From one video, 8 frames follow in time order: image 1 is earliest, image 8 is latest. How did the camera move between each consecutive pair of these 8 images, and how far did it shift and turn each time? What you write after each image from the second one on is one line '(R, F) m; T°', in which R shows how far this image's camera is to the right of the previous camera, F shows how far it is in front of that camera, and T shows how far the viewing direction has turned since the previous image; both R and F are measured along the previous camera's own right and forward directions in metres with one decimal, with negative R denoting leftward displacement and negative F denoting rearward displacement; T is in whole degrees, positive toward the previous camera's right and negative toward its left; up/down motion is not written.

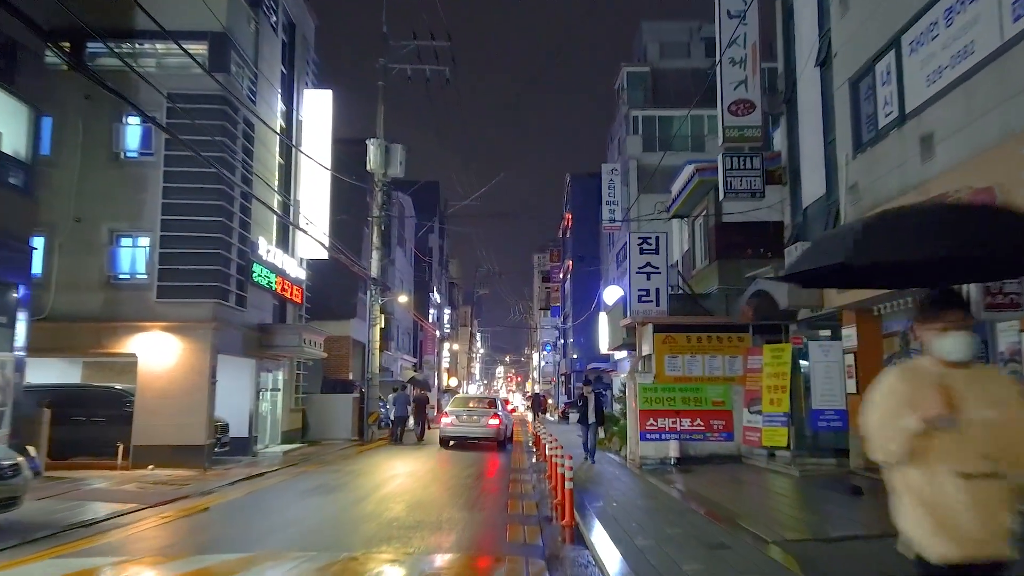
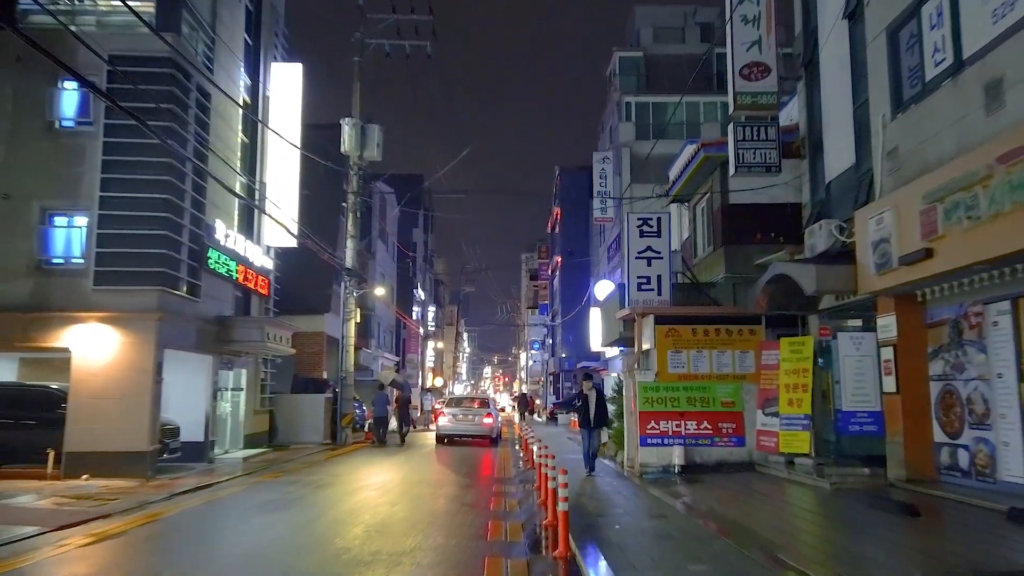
(+0.1, +1.9) m; +1°
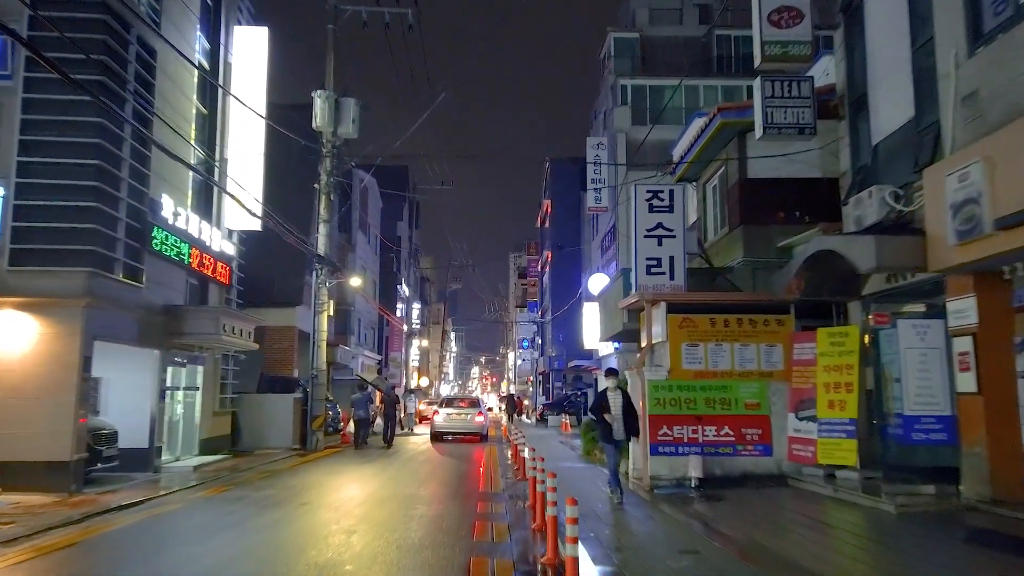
(0.0, +2.1) m; +1°
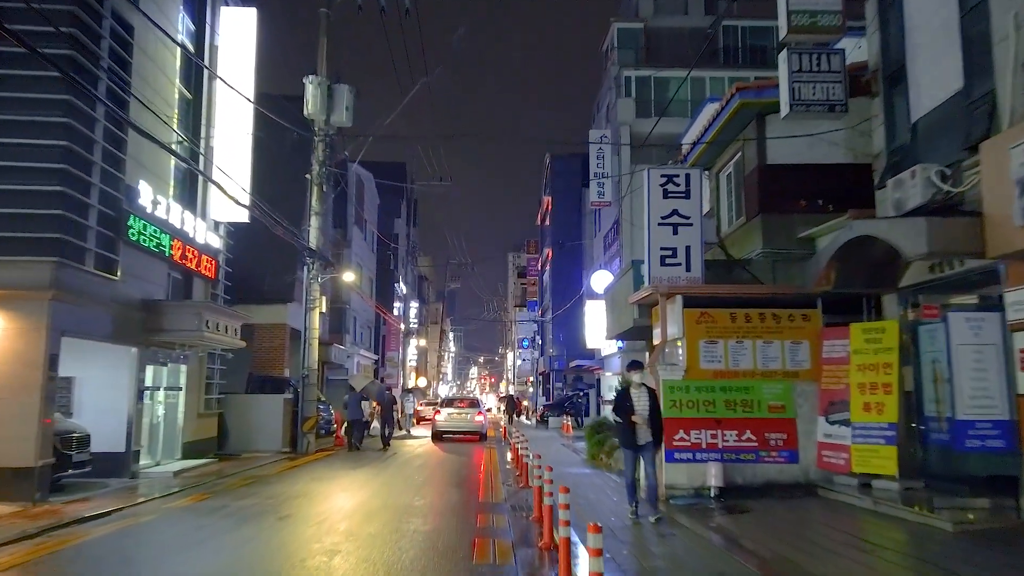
(-0.1, +1.0) m; 0°
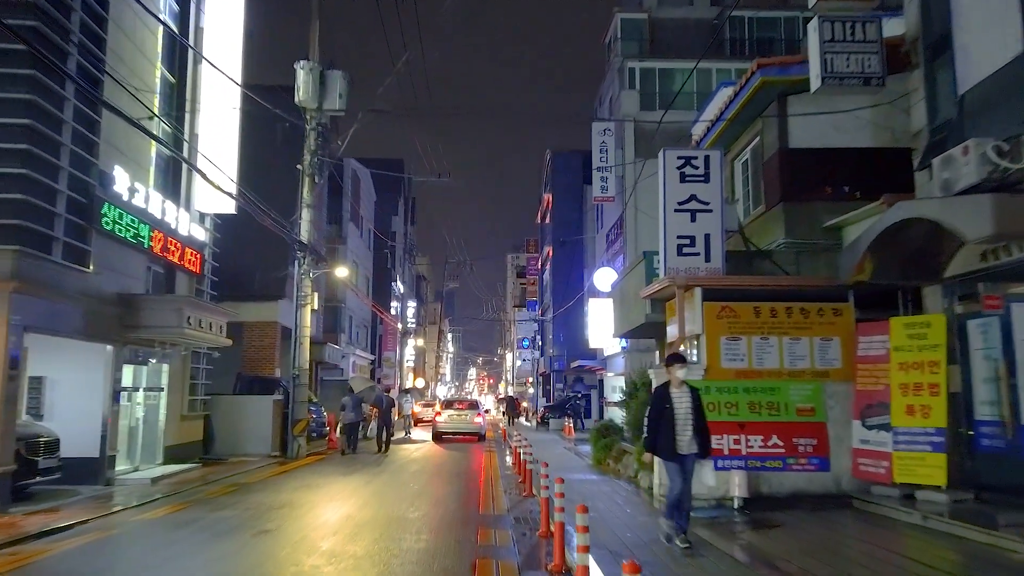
(-0.1, +1.0) m; 0°
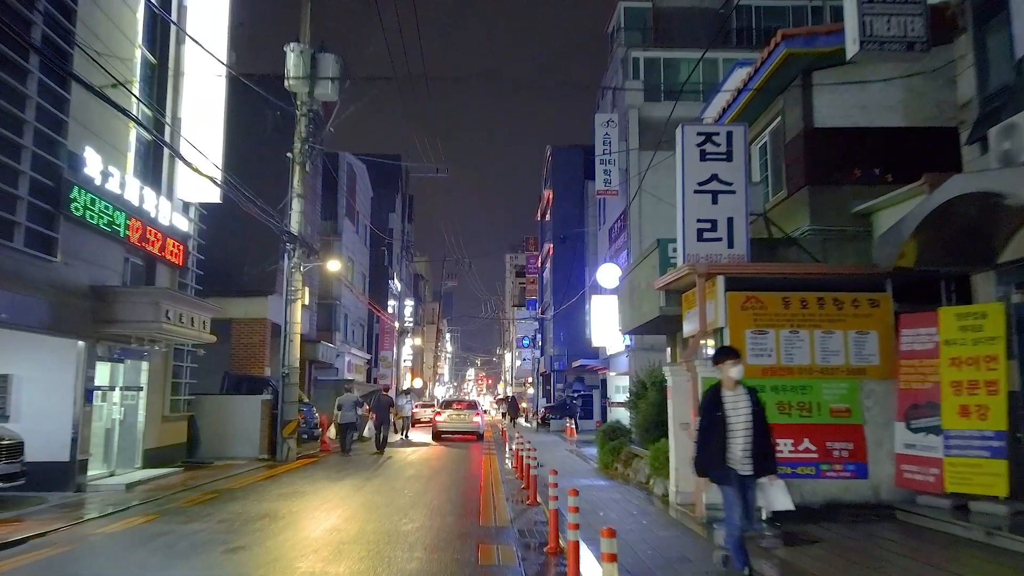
(-0.1, +1.0) m; 0°
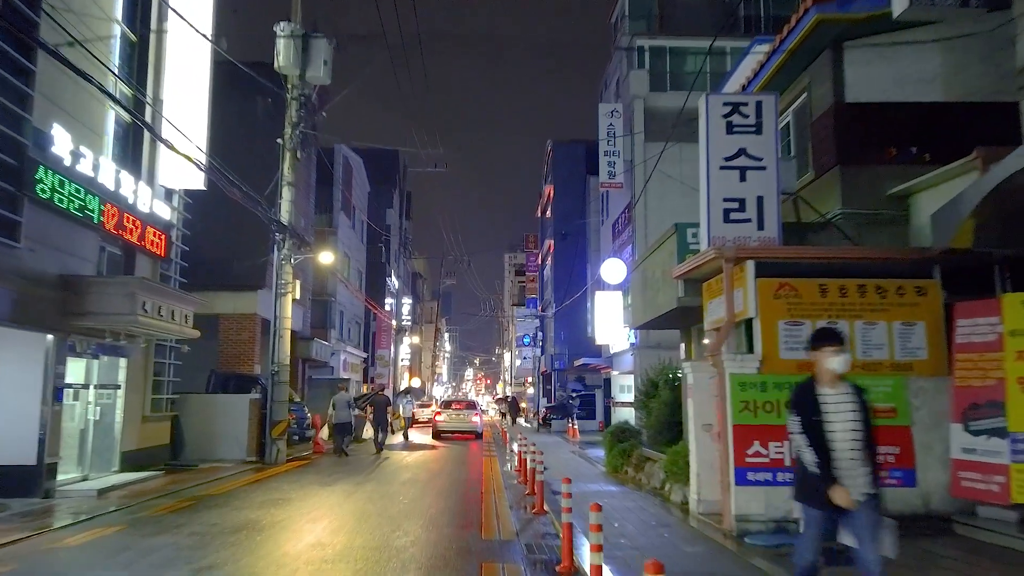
(-0.1, +1.0) m; 0°
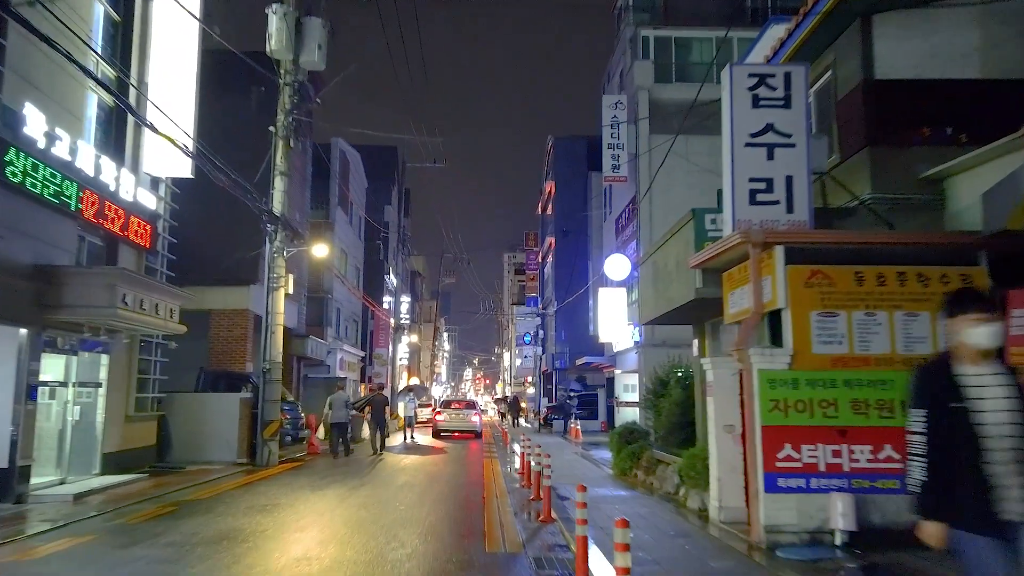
(-0.1, +0.8) m; 0°
